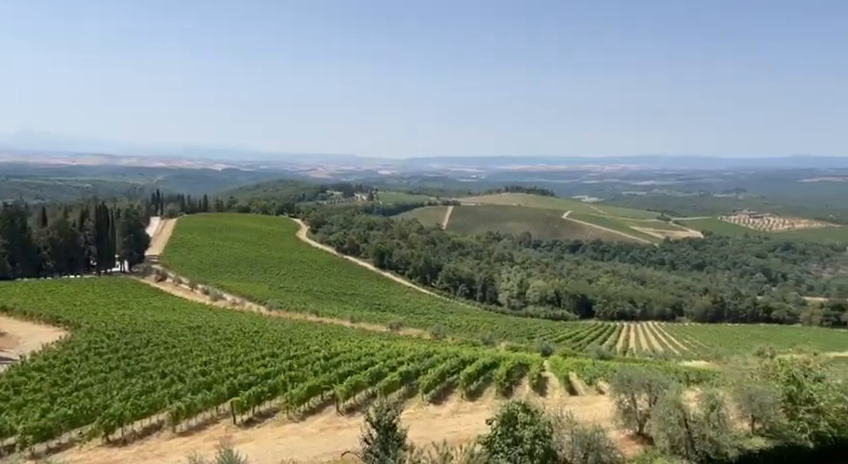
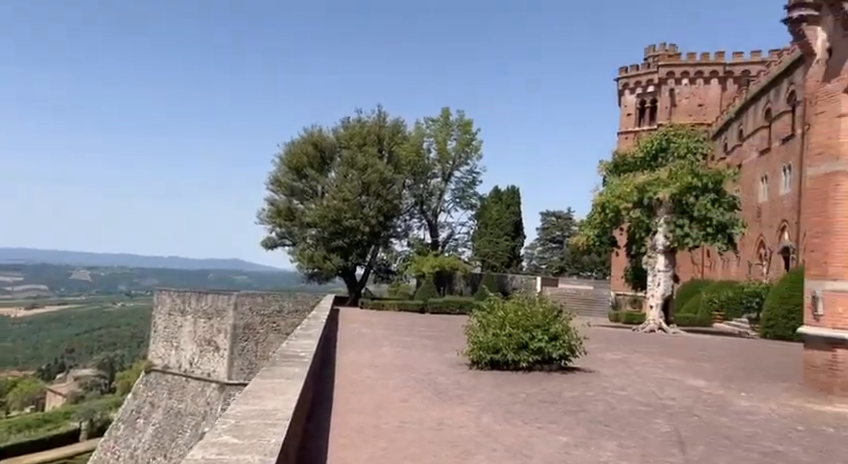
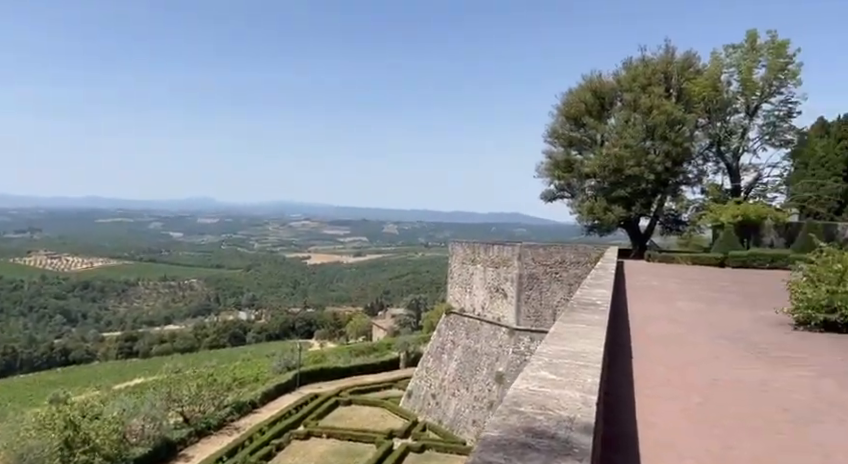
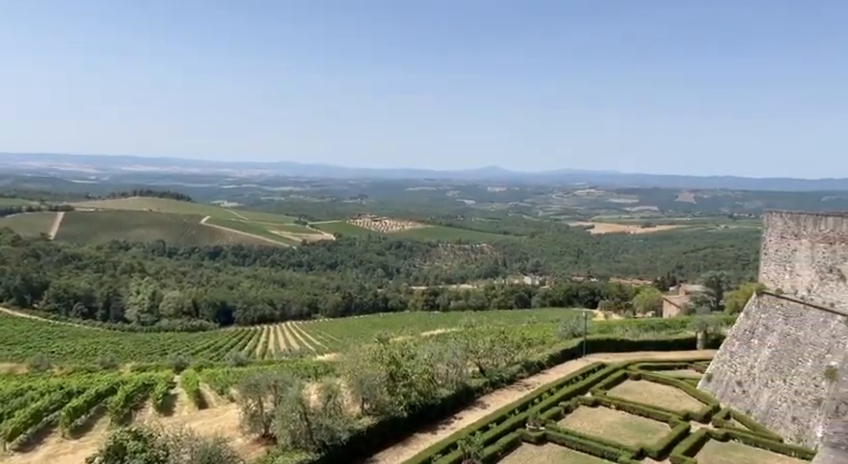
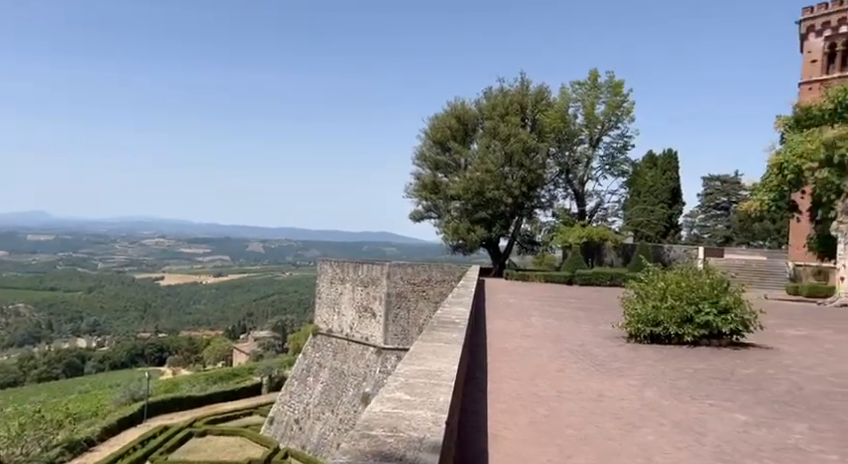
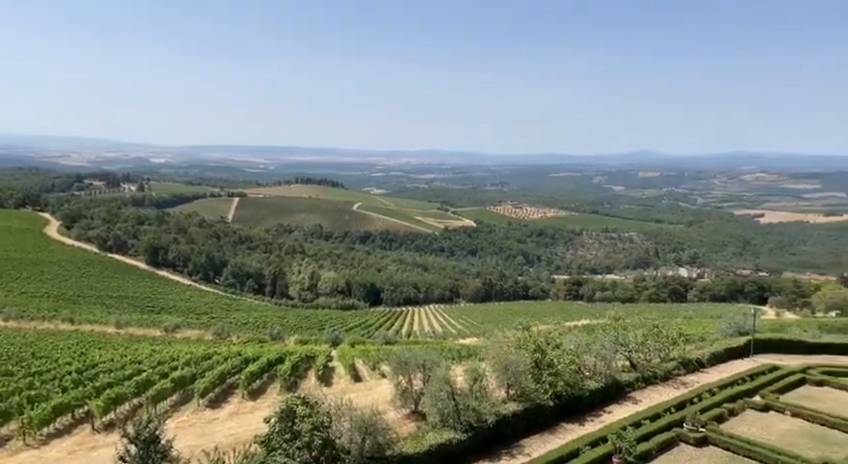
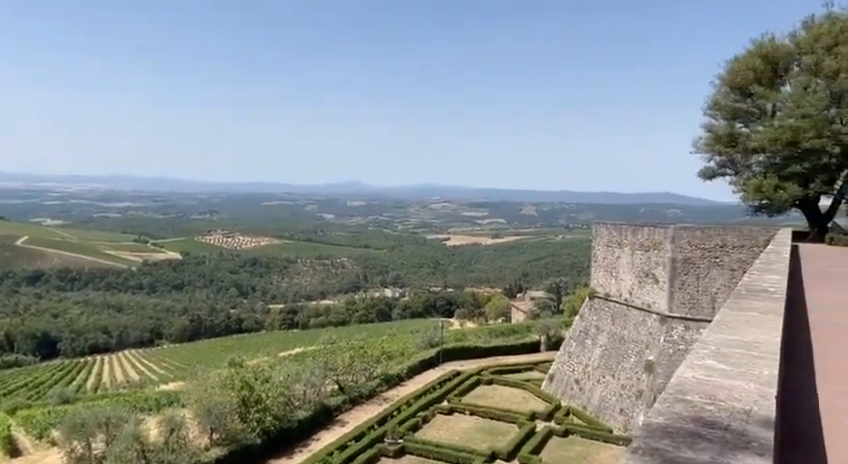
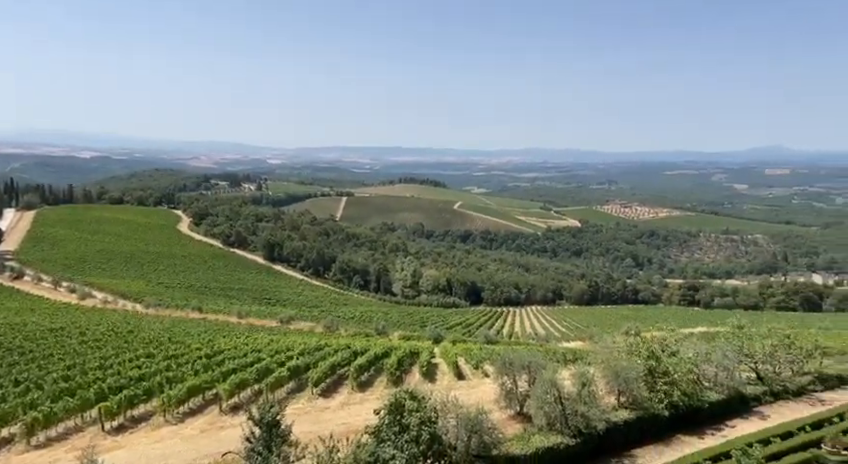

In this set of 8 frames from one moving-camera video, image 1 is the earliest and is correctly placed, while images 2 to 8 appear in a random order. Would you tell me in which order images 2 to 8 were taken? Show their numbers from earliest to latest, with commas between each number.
8, 6, 4, 7, 3, 5, 2
